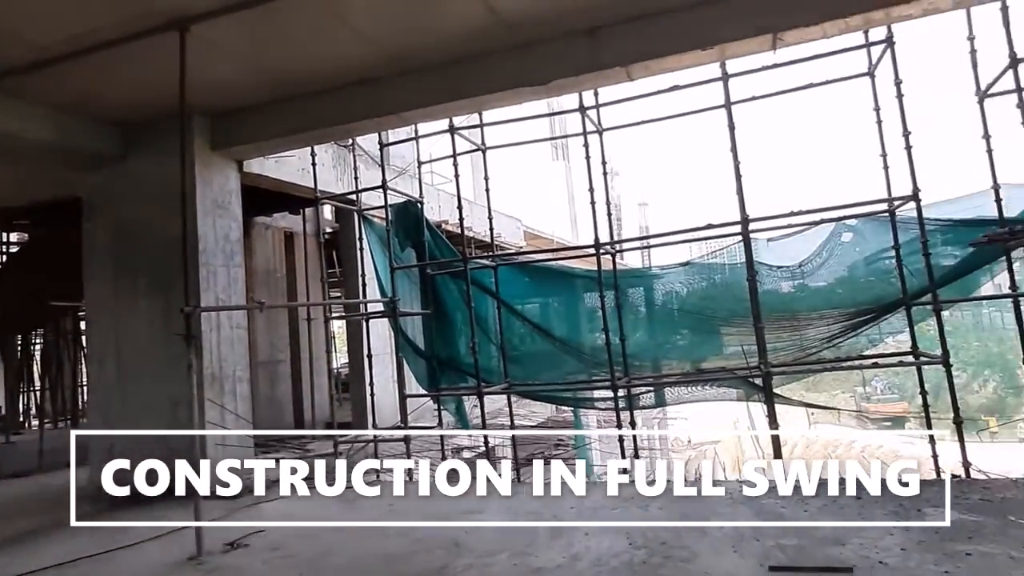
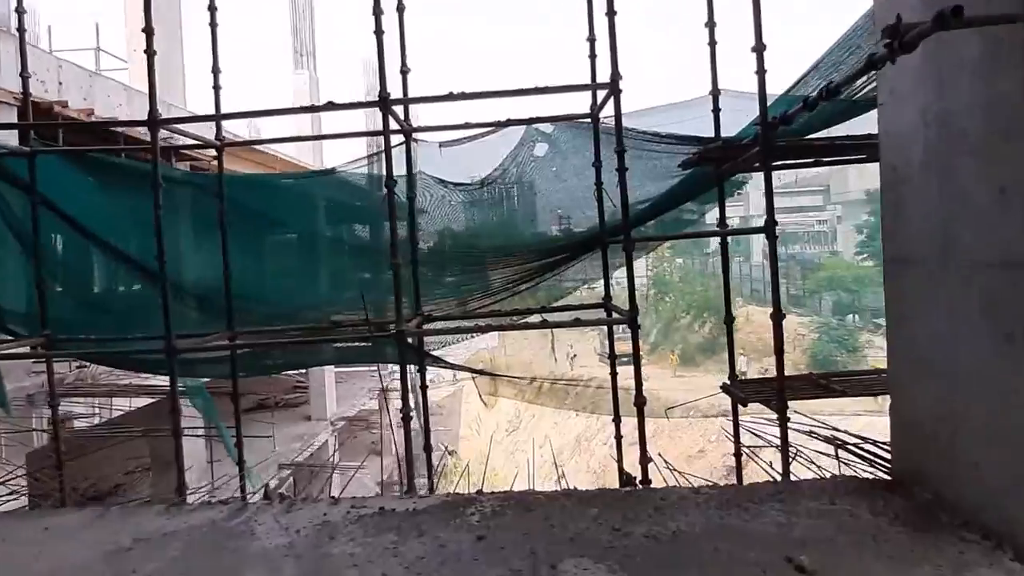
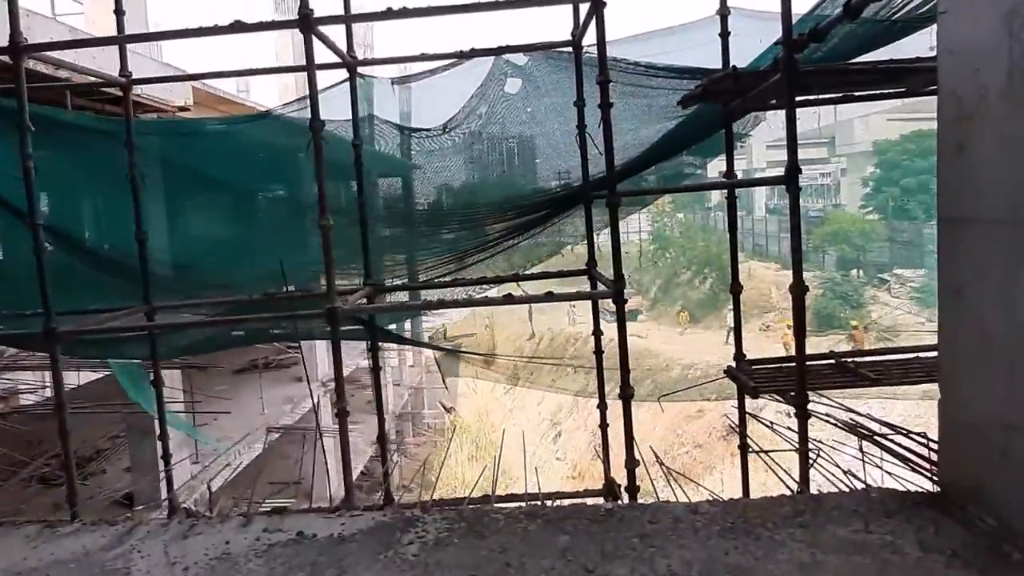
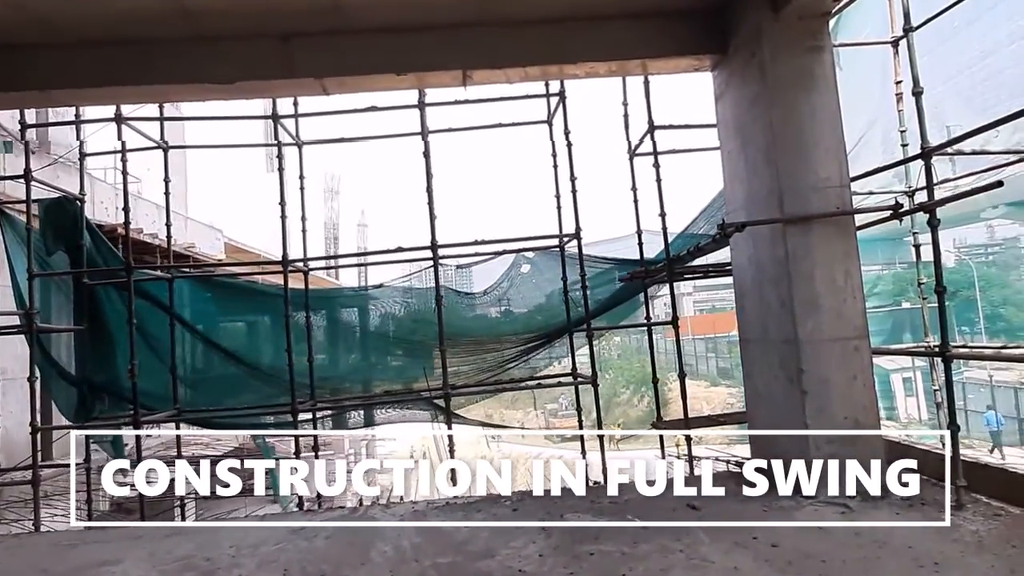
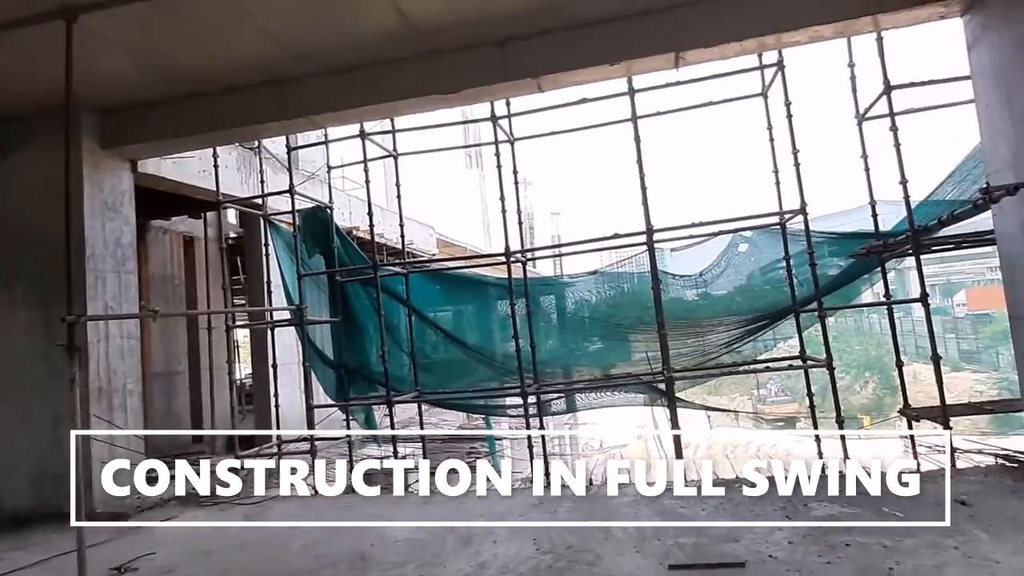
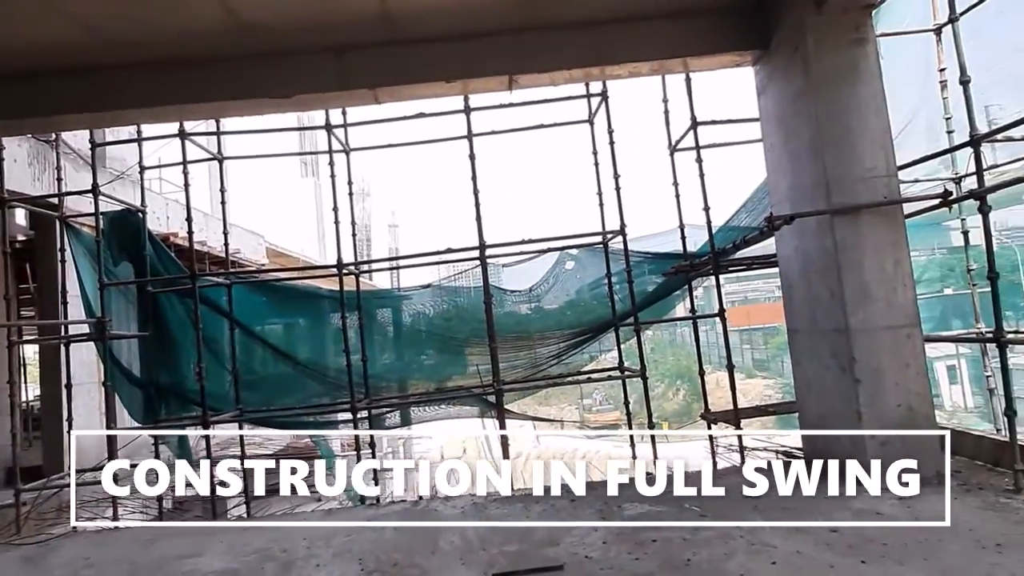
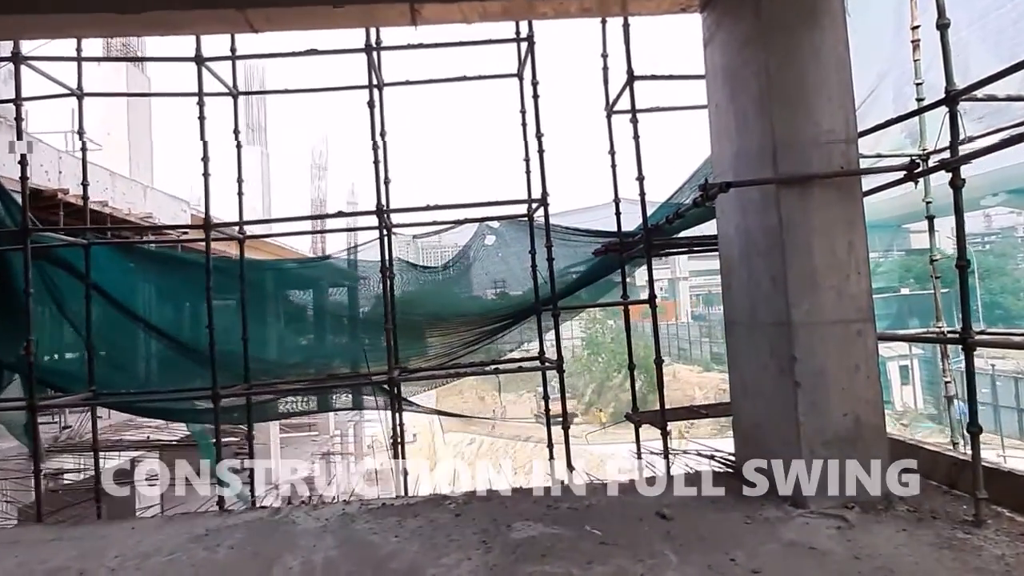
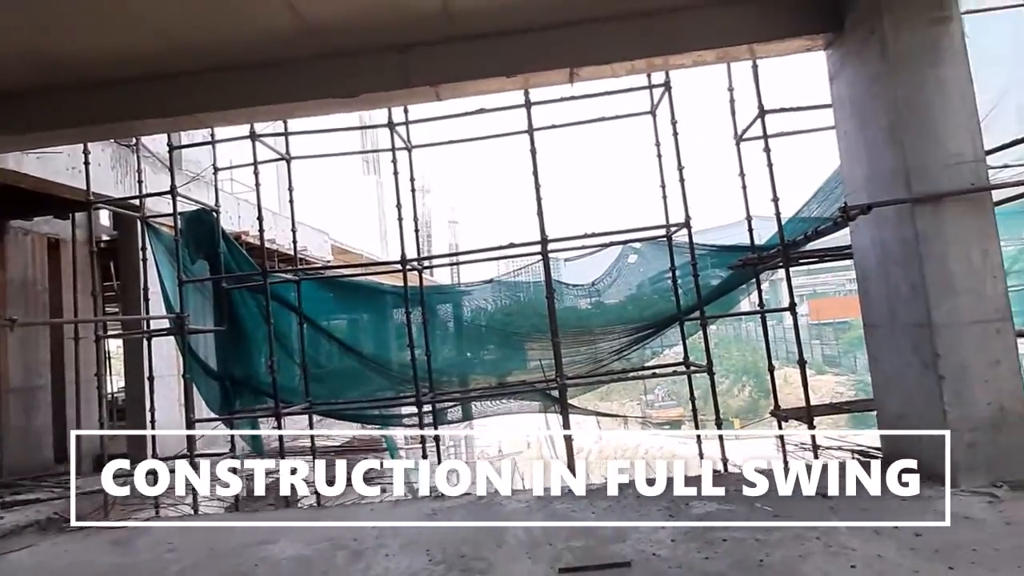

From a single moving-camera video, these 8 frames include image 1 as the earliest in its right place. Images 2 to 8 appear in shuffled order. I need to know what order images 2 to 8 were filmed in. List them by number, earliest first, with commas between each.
5, 8, 6, 4, 7, 2, 3
